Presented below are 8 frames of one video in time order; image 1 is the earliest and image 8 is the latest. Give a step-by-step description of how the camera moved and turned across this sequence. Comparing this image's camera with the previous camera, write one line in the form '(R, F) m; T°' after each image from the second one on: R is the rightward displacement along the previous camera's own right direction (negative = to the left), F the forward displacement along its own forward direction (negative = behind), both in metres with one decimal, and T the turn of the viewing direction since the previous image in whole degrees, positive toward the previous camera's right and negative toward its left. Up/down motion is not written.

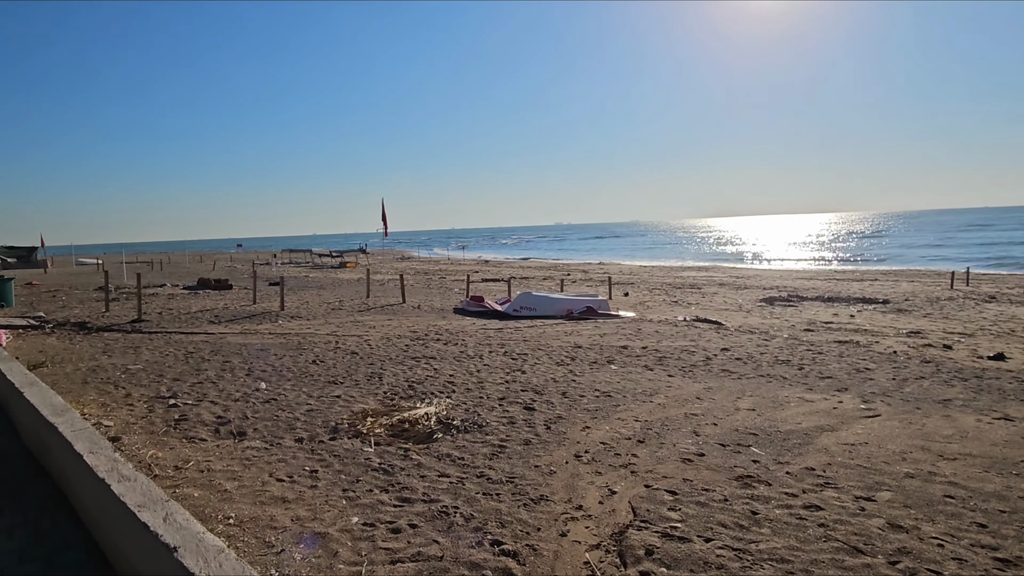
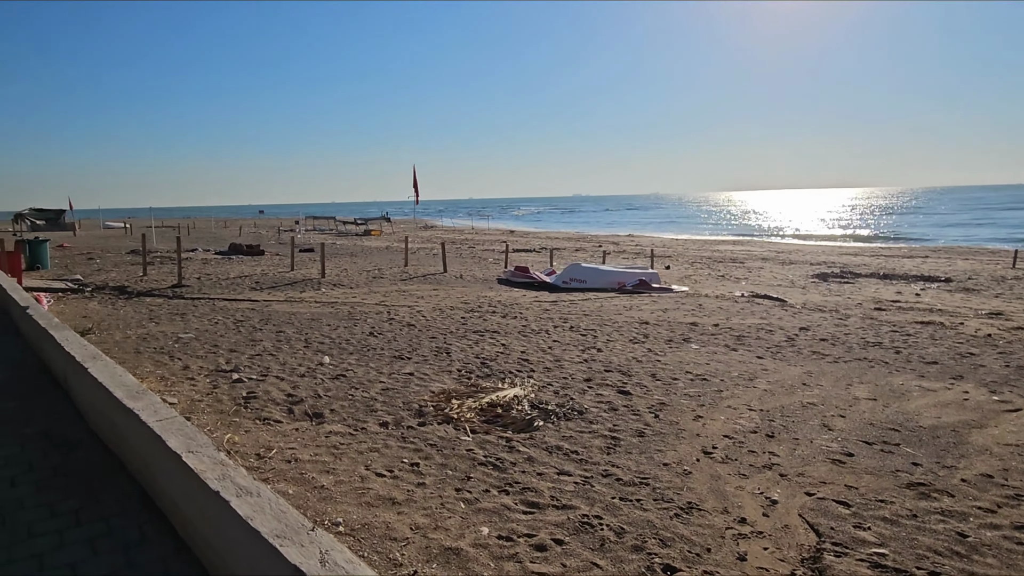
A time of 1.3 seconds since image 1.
(-0.9, +0.7) m; -1°
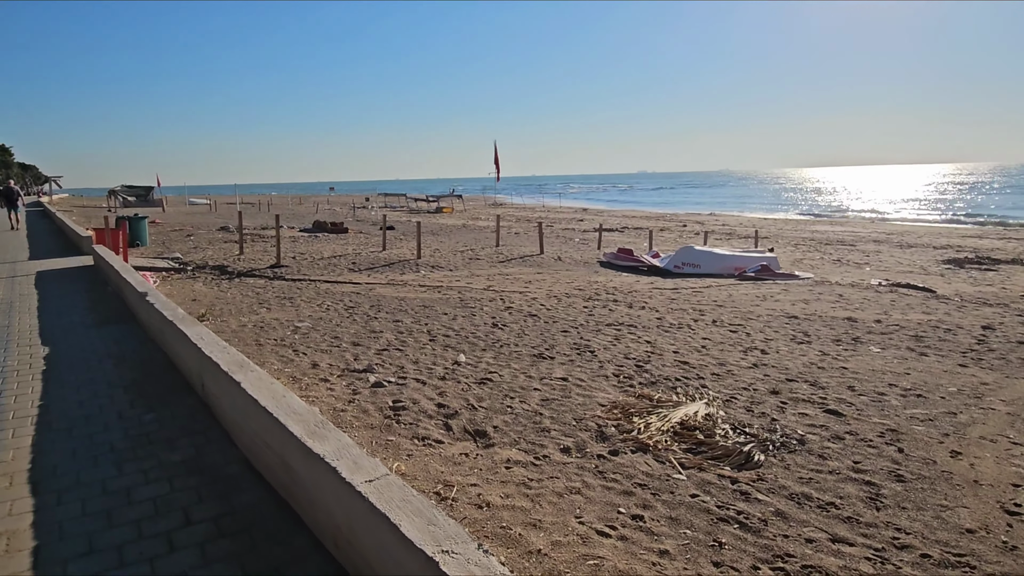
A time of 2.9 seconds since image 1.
(-1.1, +1.0) m; -6°
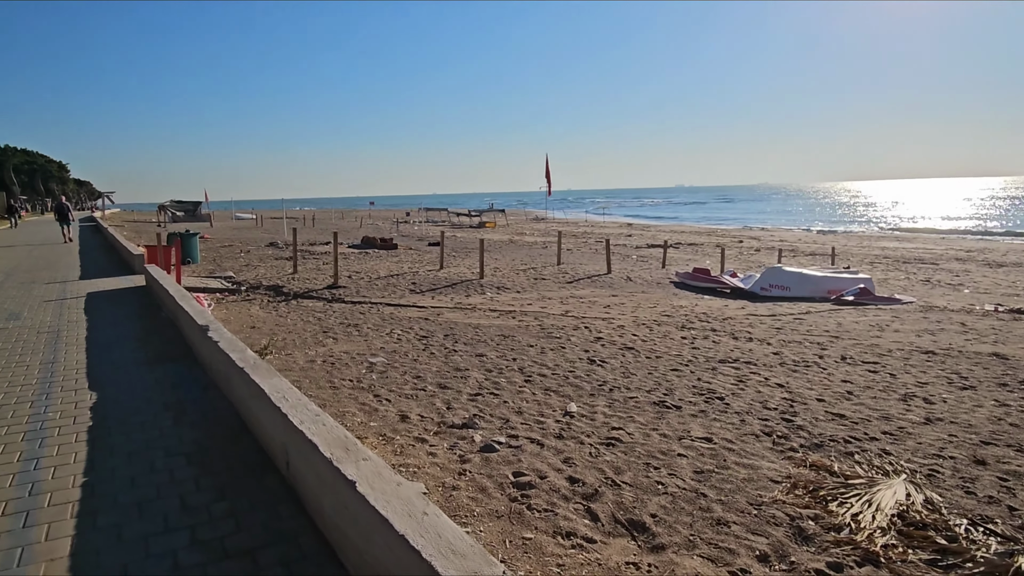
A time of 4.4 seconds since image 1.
(-0.8, +1.1) m; -3°
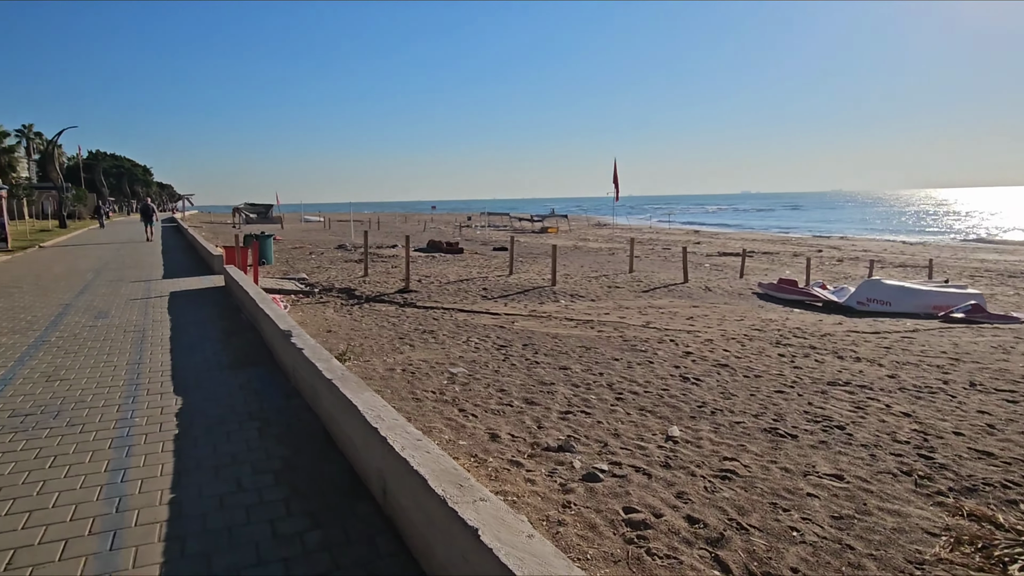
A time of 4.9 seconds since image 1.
(-0.3, +0.4) m; -5°
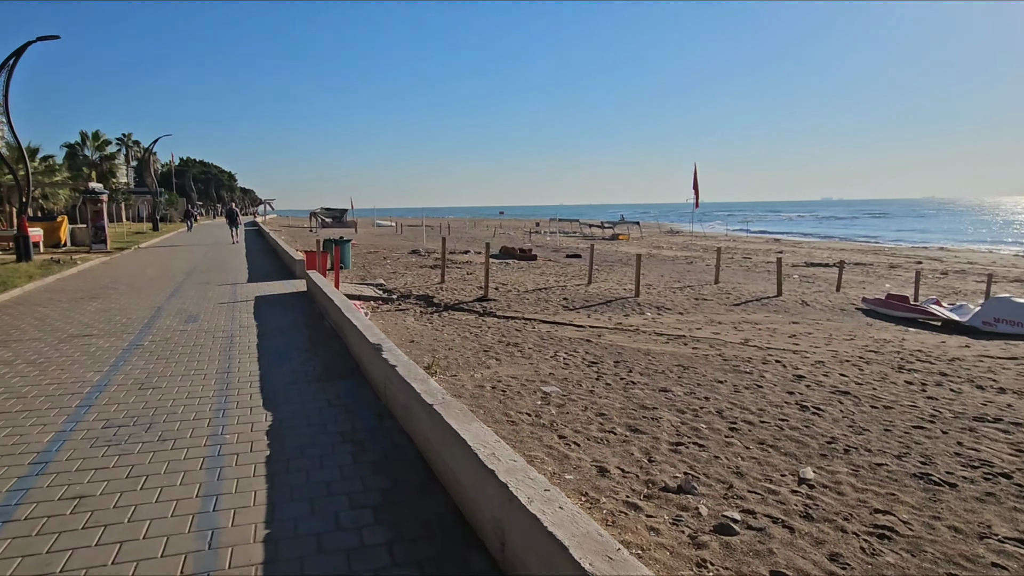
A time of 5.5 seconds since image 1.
(-0.3, +0.4) m; -6°
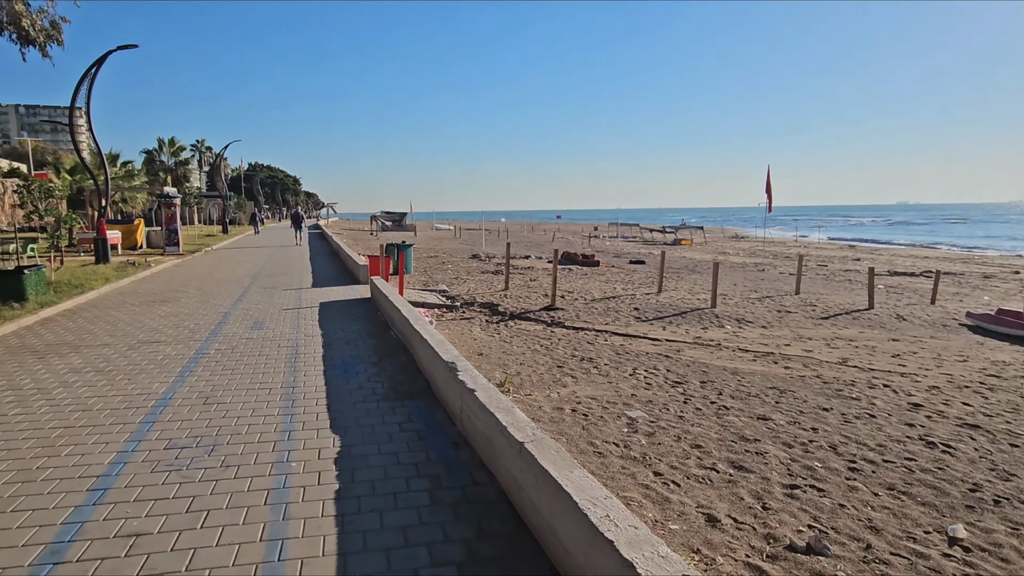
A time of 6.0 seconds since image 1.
(-0.3, +0.5) m; -5°
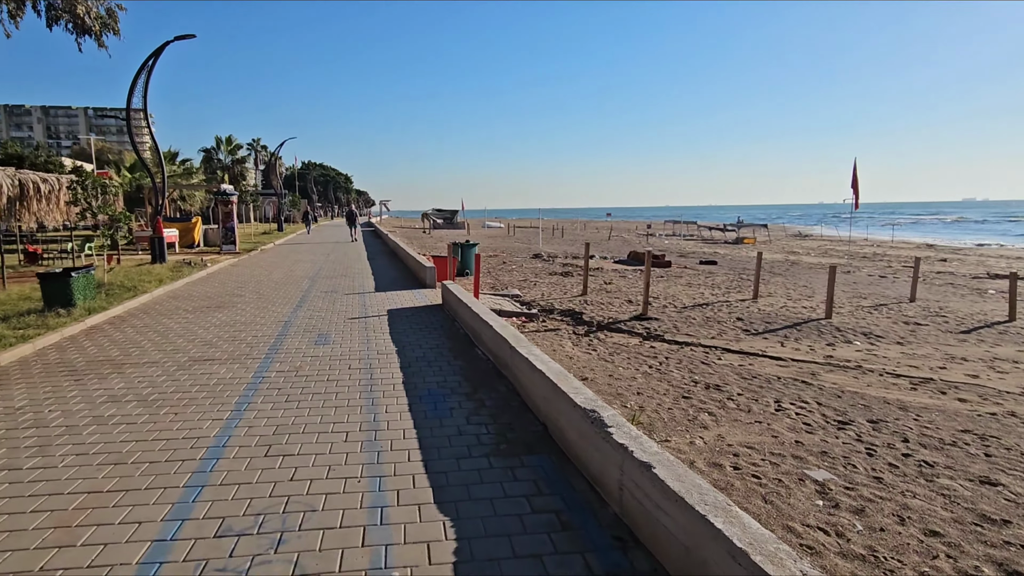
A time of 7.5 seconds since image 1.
(-0.7, +1.2) m; -4°
